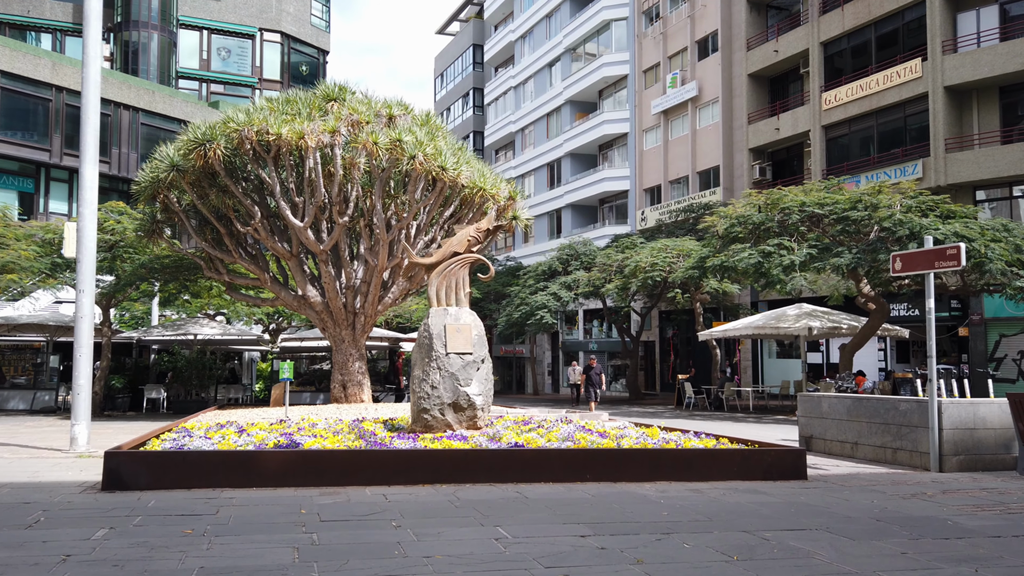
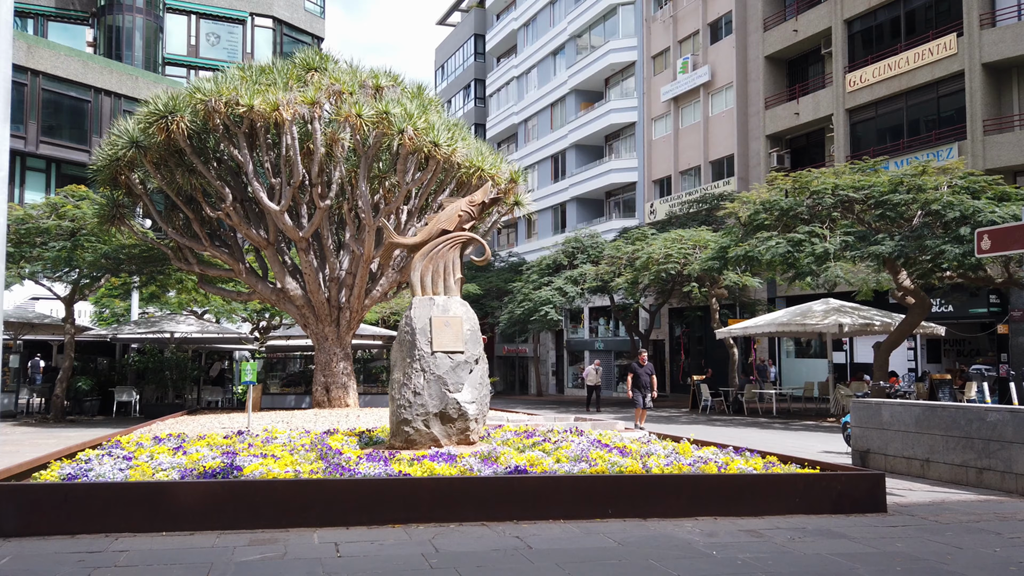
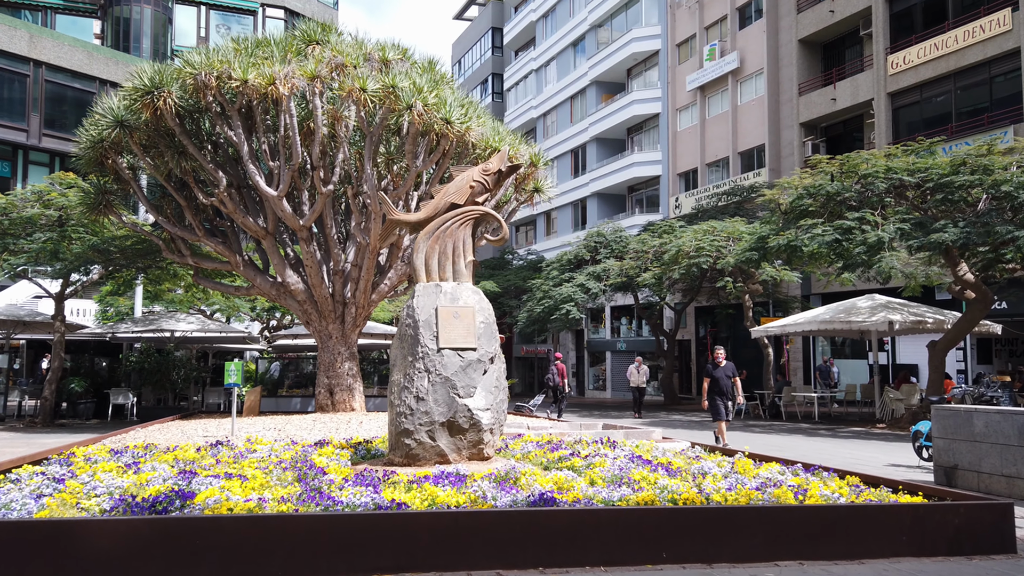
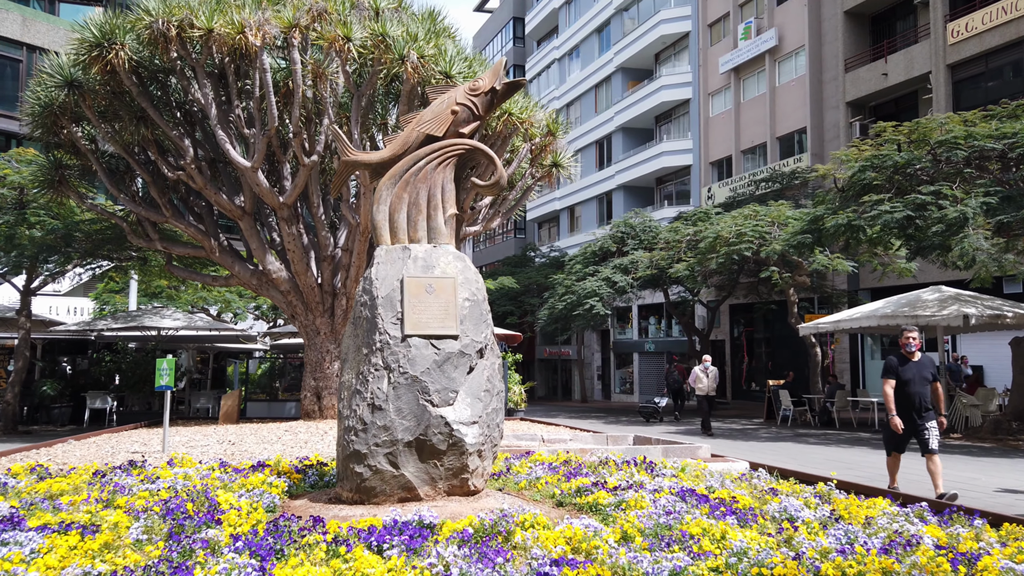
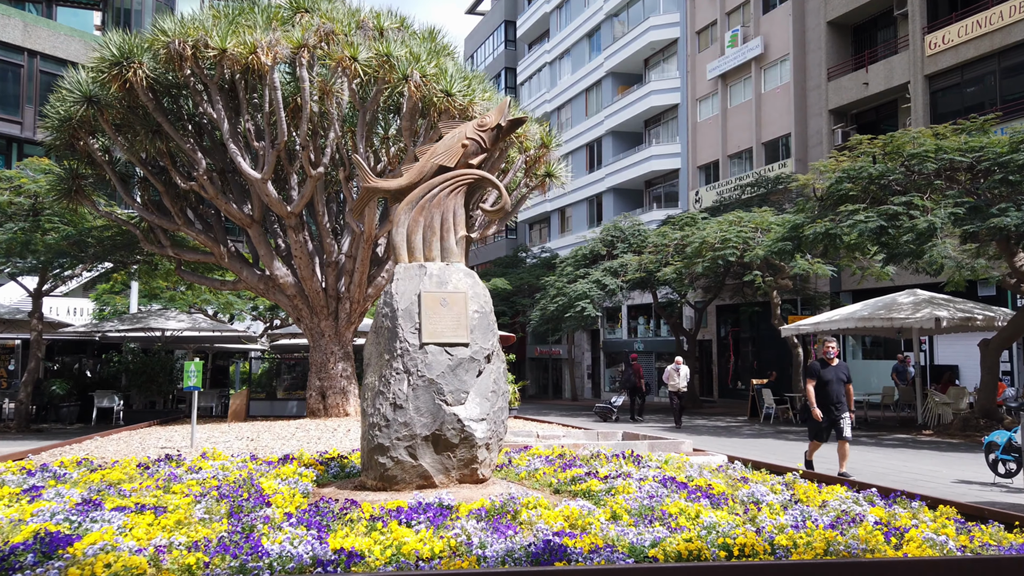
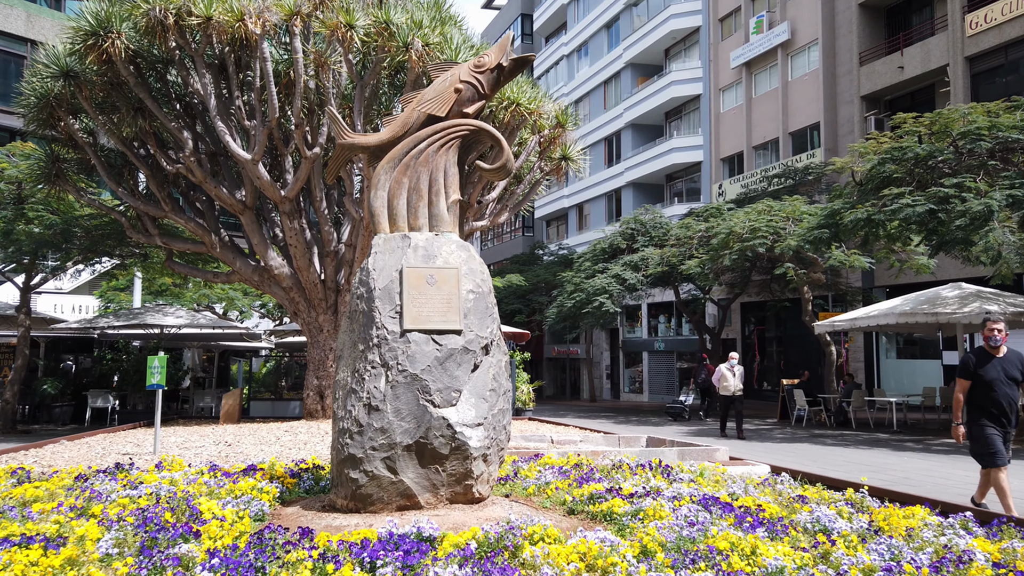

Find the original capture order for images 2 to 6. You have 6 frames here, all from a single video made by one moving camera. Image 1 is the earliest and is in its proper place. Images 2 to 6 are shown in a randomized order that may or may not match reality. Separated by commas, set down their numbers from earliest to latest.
2, 3, 5, 4, 6
